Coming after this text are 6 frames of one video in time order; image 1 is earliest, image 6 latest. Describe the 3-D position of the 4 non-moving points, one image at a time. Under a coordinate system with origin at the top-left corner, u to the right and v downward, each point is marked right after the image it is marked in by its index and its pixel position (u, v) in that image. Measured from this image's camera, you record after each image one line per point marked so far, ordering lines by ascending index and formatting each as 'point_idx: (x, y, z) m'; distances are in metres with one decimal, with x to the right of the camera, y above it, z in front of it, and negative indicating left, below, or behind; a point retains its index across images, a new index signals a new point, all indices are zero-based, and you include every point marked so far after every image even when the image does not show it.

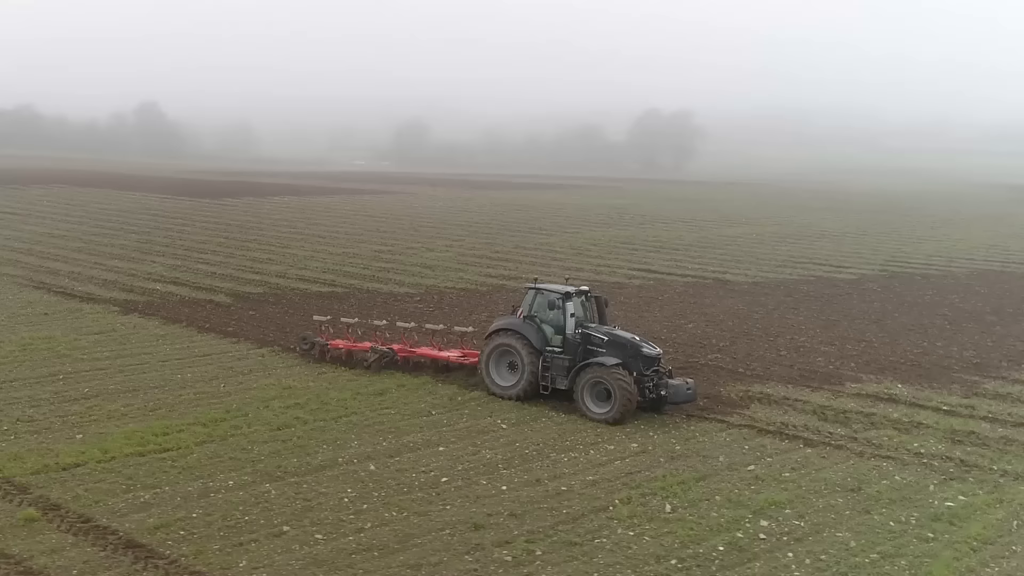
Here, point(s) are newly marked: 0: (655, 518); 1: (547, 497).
0: (+1.4, -2.2, +9.3) m
1: (+0.3, -2.1, +9.7) m
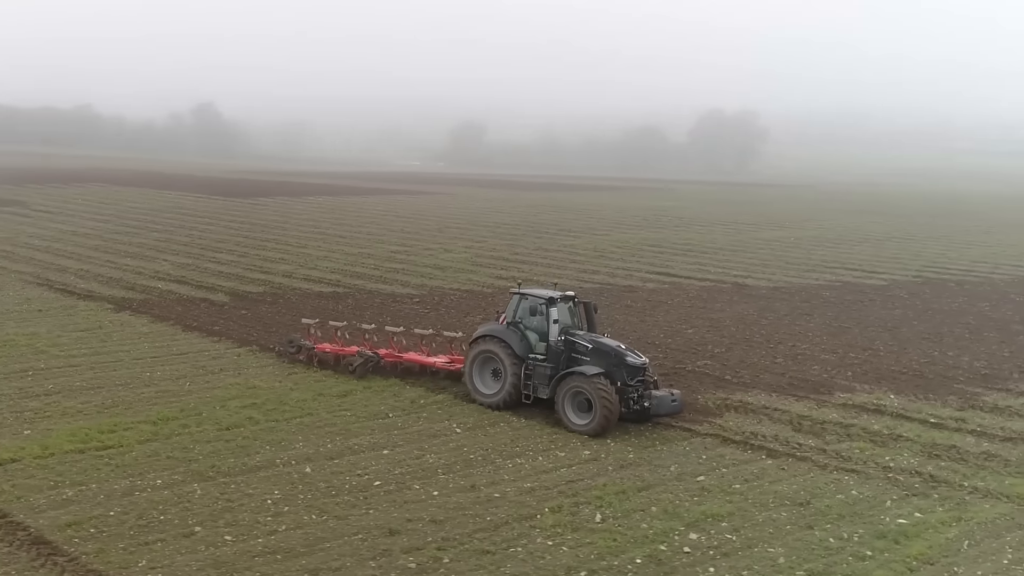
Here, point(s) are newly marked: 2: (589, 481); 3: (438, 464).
0: (+0.6, -2.3, +9.2) m
1: (-0.4, -2.1, +9.6) m
2: (+0.8, -2.1, +10.6) m
3: (-0.8, -1.9, +10.7) m
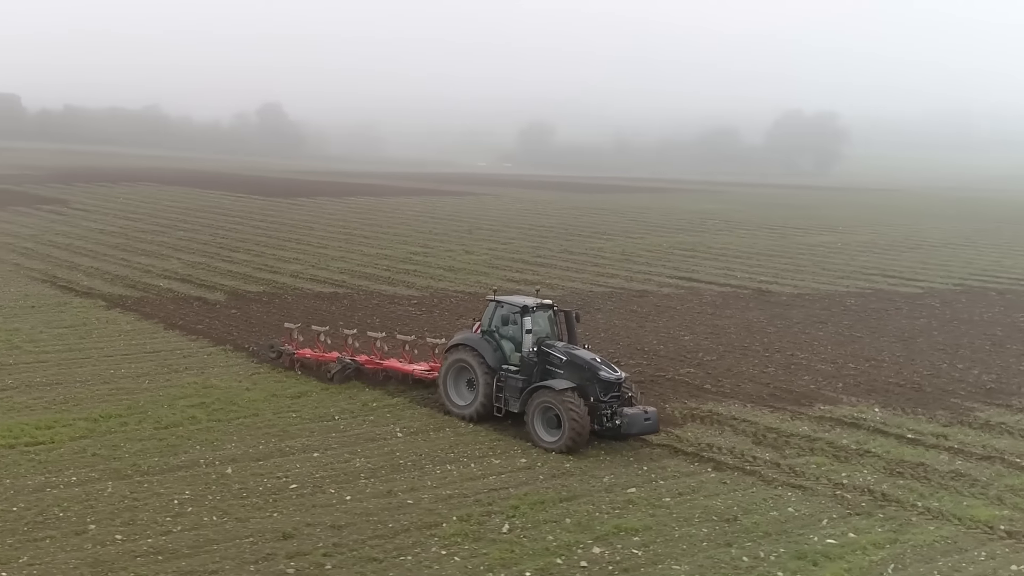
0: (-0.3, -2.3, +9.1) m
1: (-1.3, -2.2, +9.5) m
2: (0.0, -2.2, +10.4) m
3: (-1.6, -2.0, +10.7) m
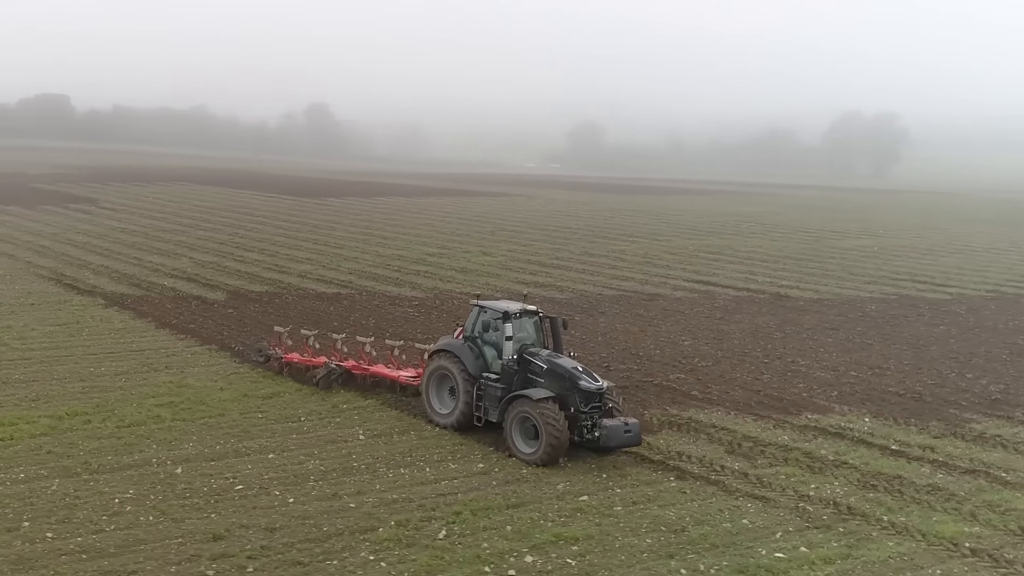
0: (-0.9, -2.4, +9.0) m
1: (-1.9, -2.2, +9.5) m
2: (-0.6, -2.2, +10.3) m
3: (-2.2, -2.0, +10.7) m
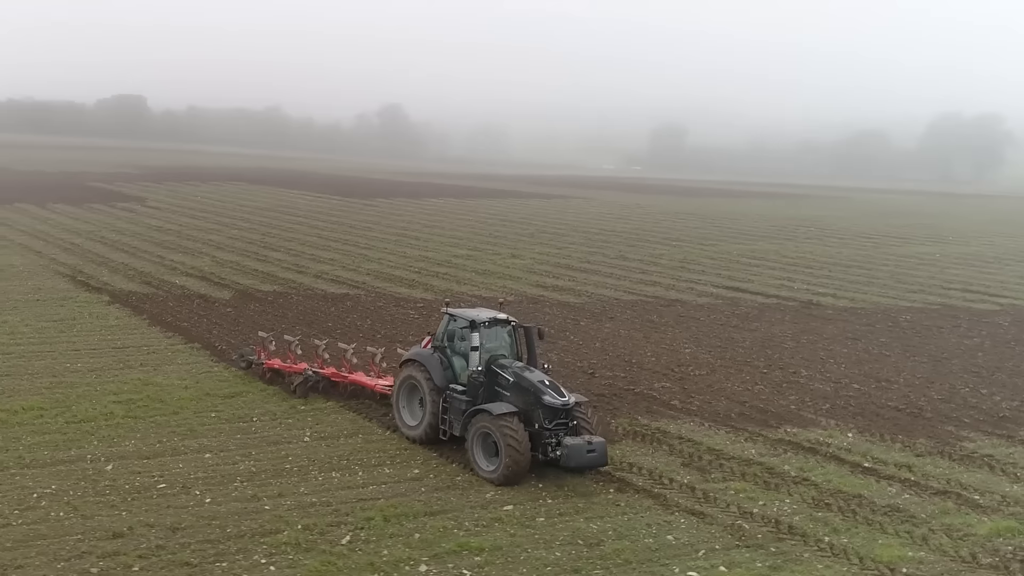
0: (-1.9, -2.4, +9.0) m
1: (-2.8, -2.2, +9.6) m
2: (-1.4, -2.3, +10.3) m
3: (-3.0, -2.0, +10.8) m
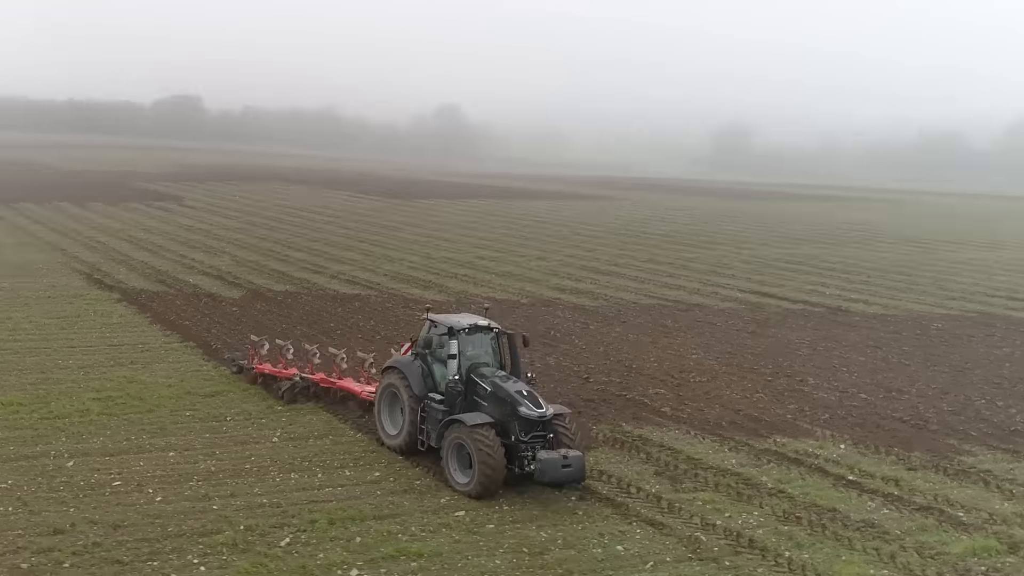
0: (-2.5, -2.4, +9.0) m
1: (-3.3, -2.2, +9.7) m
2: (-1.9, -2.3, +10.3) m
3: (-3.5, -2.0, +10.9) m
